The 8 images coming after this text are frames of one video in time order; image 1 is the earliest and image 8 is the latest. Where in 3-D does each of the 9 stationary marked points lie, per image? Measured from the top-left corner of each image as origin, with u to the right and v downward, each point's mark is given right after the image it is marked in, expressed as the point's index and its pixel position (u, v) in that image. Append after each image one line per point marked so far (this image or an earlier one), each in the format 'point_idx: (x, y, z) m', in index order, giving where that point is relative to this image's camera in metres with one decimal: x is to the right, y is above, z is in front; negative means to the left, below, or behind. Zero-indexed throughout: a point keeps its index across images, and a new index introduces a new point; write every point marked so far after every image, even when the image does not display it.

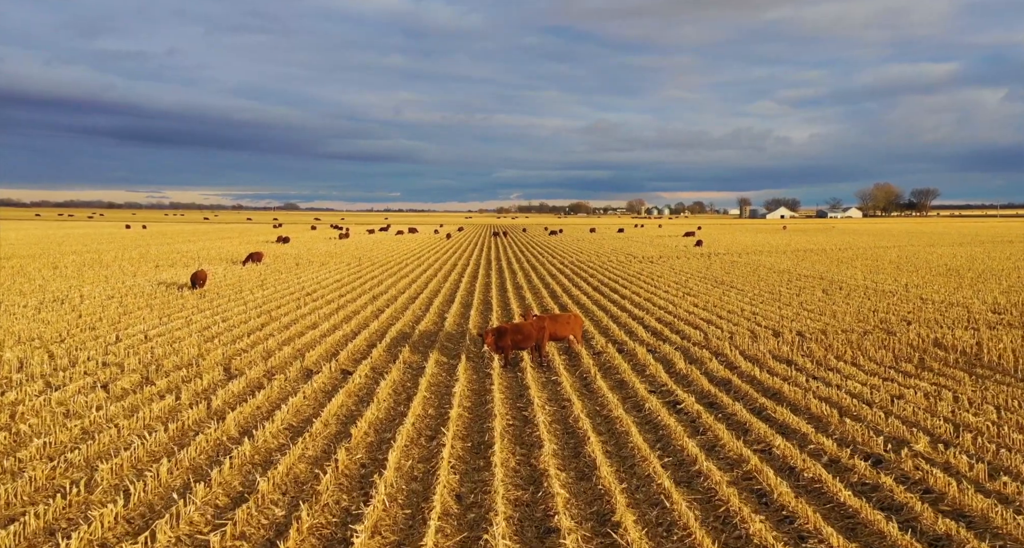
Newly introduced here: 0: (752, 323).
0: (+4.9, -1.0, +16.7) m
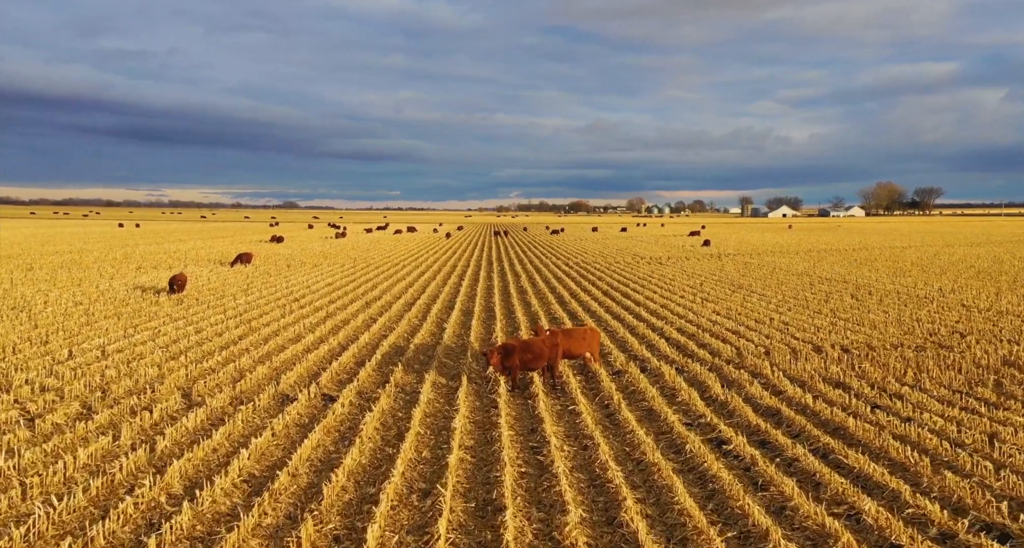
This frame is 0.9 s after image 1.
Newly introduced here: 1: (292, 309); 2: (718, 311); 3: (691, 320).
0: (+5.0, -1.1, +15.0) m
1: (-5.2, -0.9, +19.5) m
2: (+4.9, -0.9, +19.6) m
3: (+3.9, -1.0, +17.8) m
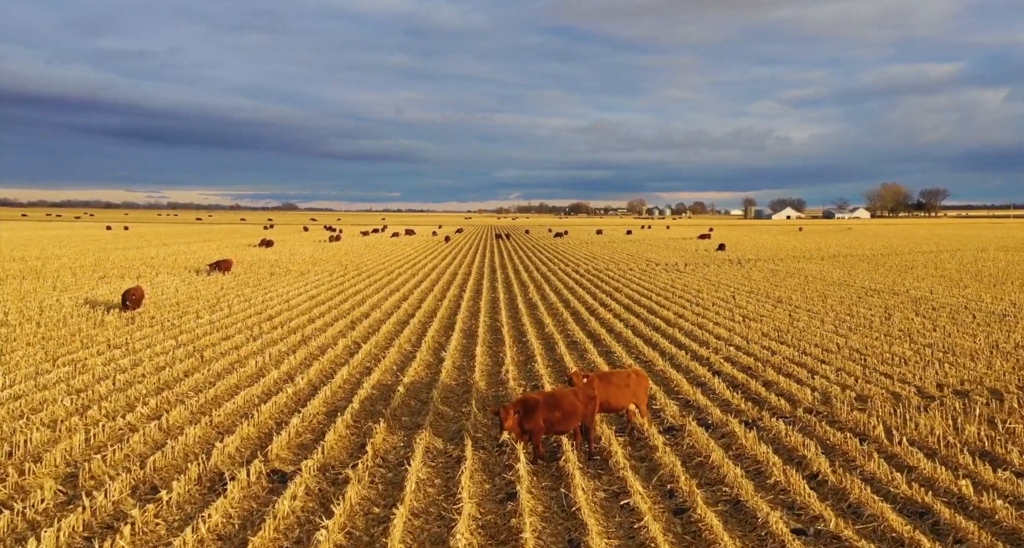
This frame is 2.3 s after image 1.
0: (+5.2, -1.4, +11.9) m
1: (-5.0, -1.2, +16.5) m
2: (+5.1, -1.2, +16.5) m
3: (+4.1, -1.3, +14.8) m
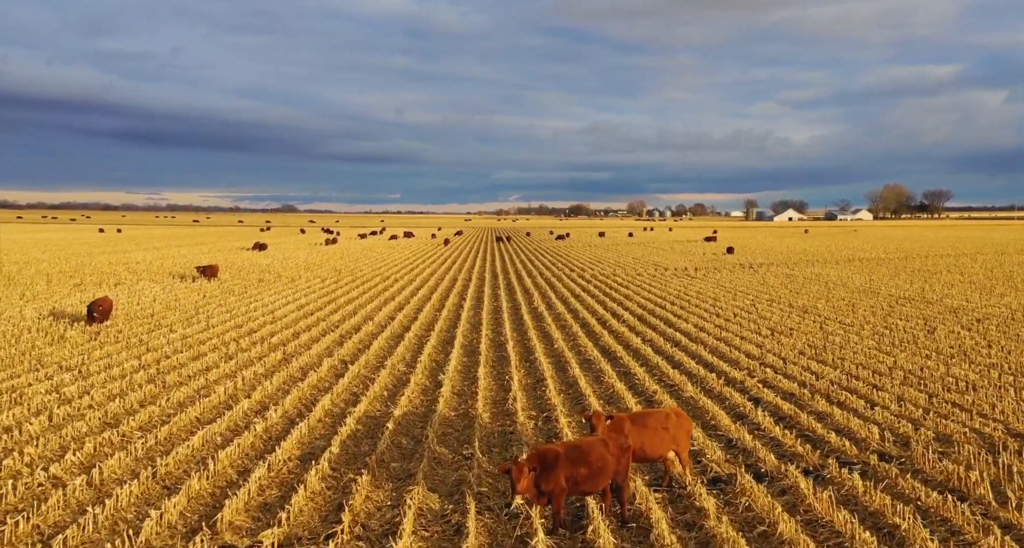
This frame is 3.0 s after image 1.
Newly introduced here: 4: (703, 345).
0: (+5.3, -1.6, +10.2) m
1: (-4.9, -1.4, +14.8) m
2: (+5.2, -1.3, +14.8) m
3: (+4.2, -1.5, +13.1) m
4: (+3.6, -1.4, +15.7) m
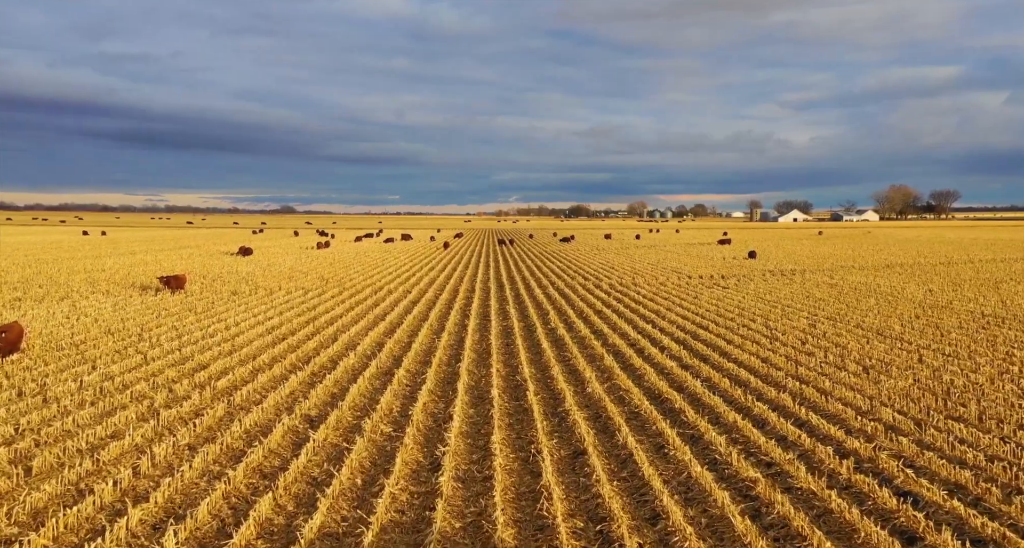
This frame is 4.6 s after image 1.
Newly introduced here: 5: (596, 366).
0: (+5.6, -1.9, +6.5) m
1: (-4.6, -1.7, +11.1) m
2: (+5.6, -1.7, +11.1) m
3: (+4.5, -1.8, +9.4) m
4: (+3.9, -1.7, +12.0) m
5: (+1.5, -1.6, +14.4) m
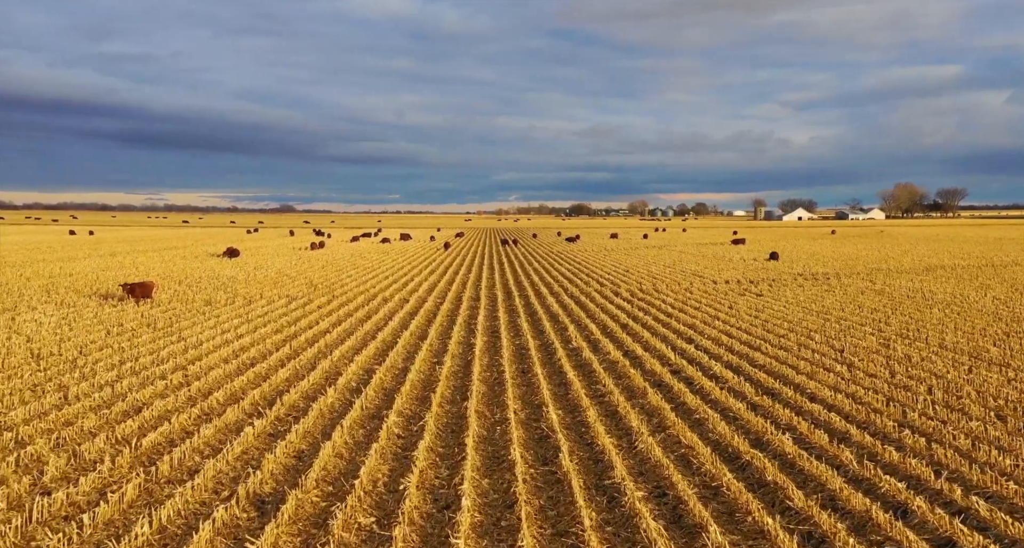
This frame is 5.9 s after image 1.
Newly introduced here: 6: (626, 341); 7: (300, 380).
0: (+5.9, -2.1, +3.4) m
1: (-4.3, -1.9, +8.0) m
2: (+5.8, -1.9, +8.0) m
3: (+4.8, -2.0, +6.3) m
4: (+4.2, -1.9, +8.9) m
5: (+1.8, -1.8, +11.4) m
6: (+2.4, -1.3, +17.0) m
7: (-3.2, -1.6, +12.8) m
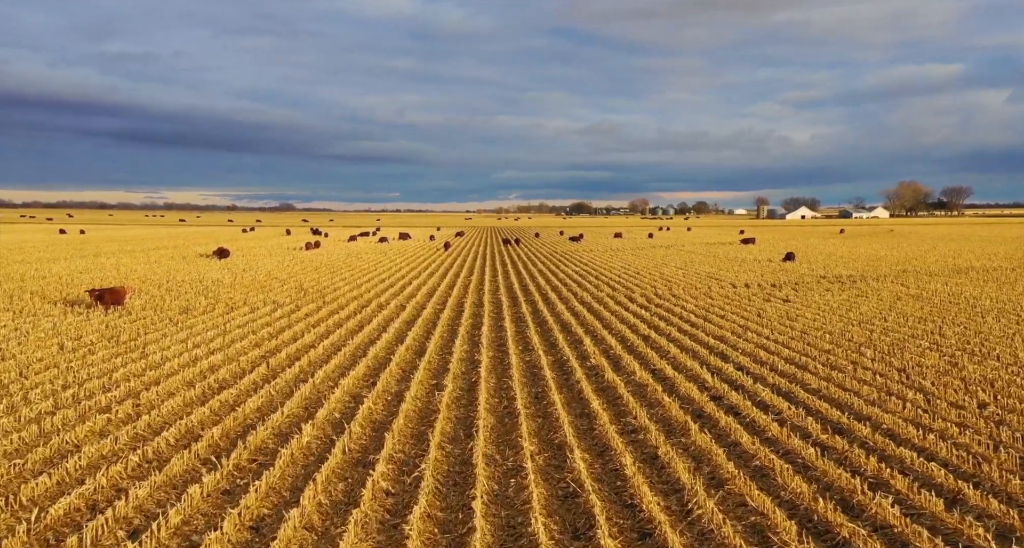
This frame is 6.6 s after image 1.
0: (+6.1, -2.3, +1.3) m
1: (-4.1, -2.0, +5.9) m
2: (+6.0, -2.0, +5.9) m
3: (+5.0, -2.2, +4.2) m
4: (+4.4, -2.0, +6.8) m
5: (+2.0, -1.9, +9.3) m
6: (+2.6, -1.5, +14.9) m
7: (-3.0, -1.8, +10.7) m
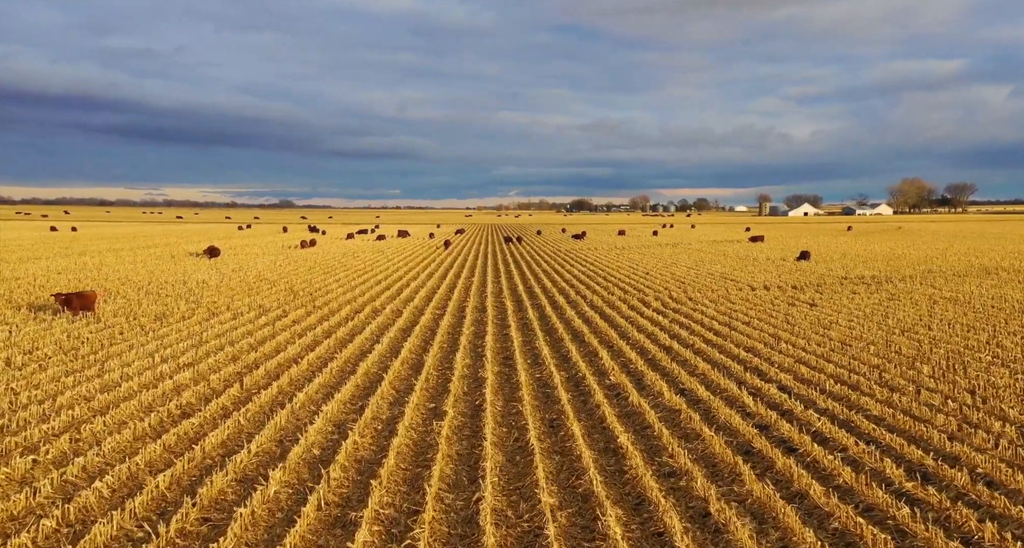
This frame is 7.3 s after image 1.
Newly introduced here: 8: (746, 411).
0: (+6.3, -2.4, -0.5) m
1: (-4.0, -2.2, +4.1) m
2: (+6.2, -2.1, +4.1) m
3: (+5.2, -2.3, +2.4) m
4: (+4.6, -2.1, +5.0) m
5: (+2.1, -2.0, +7.5) m
6: (+2.7, -1.6, +13.1) m
7: (-2.9, -1.9, +9.0) m
8: (+3.1, -1.8, +10.7) m
